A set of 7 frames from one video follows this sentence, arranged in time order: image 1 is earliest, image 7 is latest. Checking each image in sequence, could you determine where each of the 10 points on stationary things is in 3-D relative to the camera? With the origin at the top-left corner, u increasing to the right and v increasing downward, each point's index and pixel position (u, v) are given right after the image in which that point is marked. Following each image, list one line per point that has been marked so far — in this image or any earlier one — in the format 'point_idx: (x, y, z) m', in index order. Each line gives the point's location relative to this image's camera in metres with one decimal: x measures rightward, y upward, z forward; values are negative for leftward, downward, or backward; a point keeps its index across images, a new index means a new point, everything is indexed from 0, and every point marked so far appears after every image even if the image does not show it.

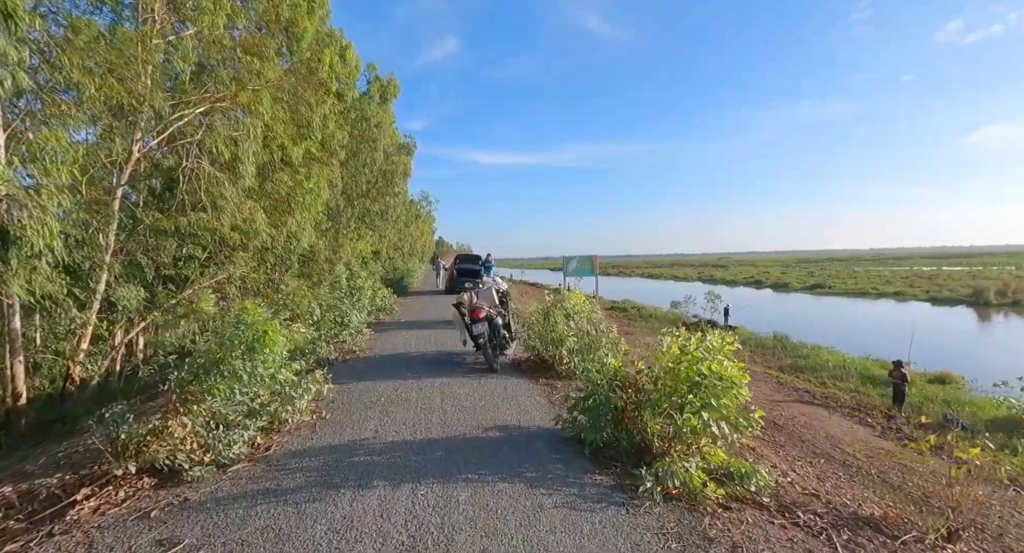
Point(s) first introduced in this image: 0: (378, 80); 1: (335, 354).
0: (-5.1, +7.6, +17.7) m
1: (-1.9, -0.9, +4.9) m
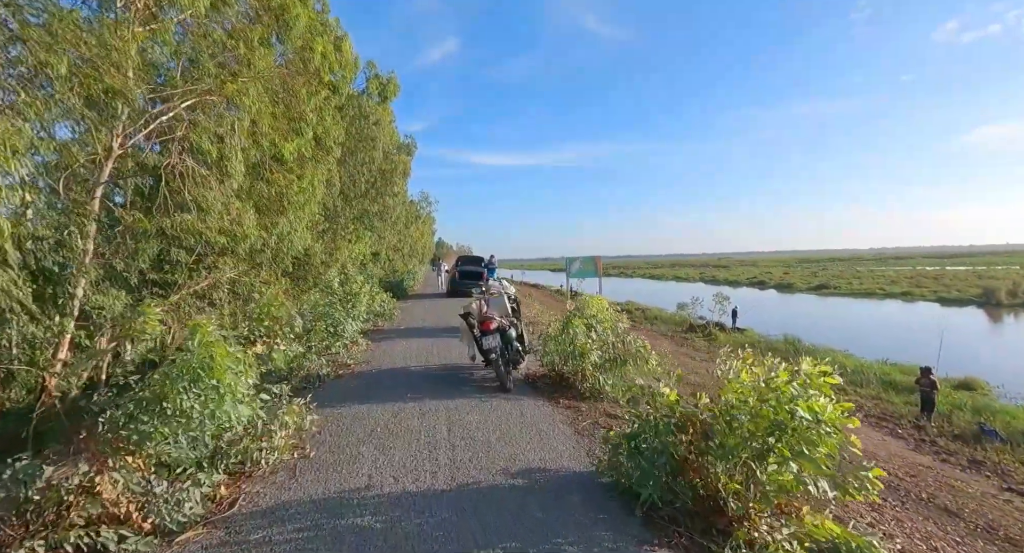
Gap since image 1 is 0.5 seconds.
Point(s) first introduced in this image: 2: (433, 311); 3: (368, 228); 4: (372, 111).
0: (-5.1, +7.5, +17.3) m
1: (-1.8, -0.9, +4.4) m
2: (-1.6, -0.7, +9.5) m
3: (-5.2, +1.7, +16.4) m
4: (-4.8, +5.7, +15.7) m
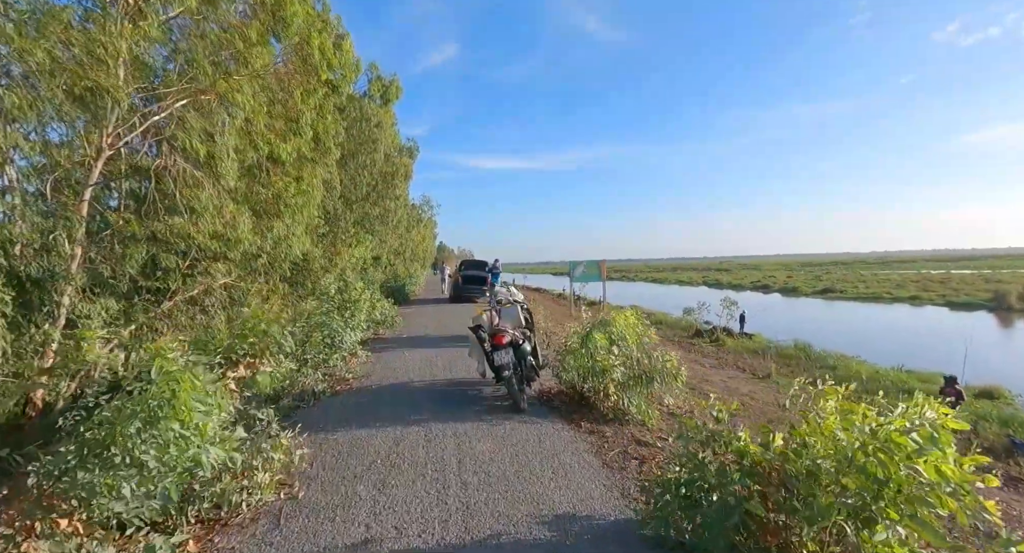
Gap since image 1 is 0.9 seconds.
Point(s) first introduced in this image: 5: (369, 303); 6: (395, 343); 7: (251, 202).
0: (-4.9, +7.4, +17.0) m
1: (-1.7, -1.0, +4.1) m
2: (-1.5, -0.8, +9.2) m
3: (-5.1, +1.6, +16.1) m
4: (-4.7, +5.6, +15.5) m
5: (-2.1, -0.4, +6.8) m
6: (-1.6, -0.9, +6.2) m
7: (-4.3, +1.2, +7.5) m
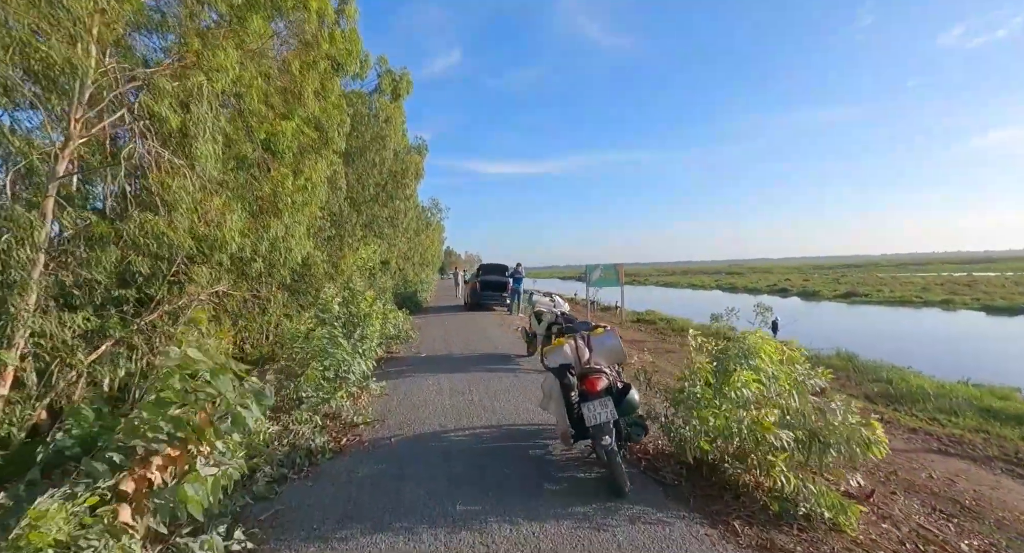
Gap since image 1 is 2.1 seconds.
0: (-4.4, +7.2, +16.1) m
1: (-1.3, -1.0, +3.0) m
2: (-1.0, -1.0, +8.1) m
3: (-4.5, +1.4, +15.1) m
4: (-4.1, +5.4, +14.5) m
5: (-1.7, -0.5, +5.7) m
6: (-1.1, -1.0, +5.2) m
7: (-3.8, +1.1, +6.5) m
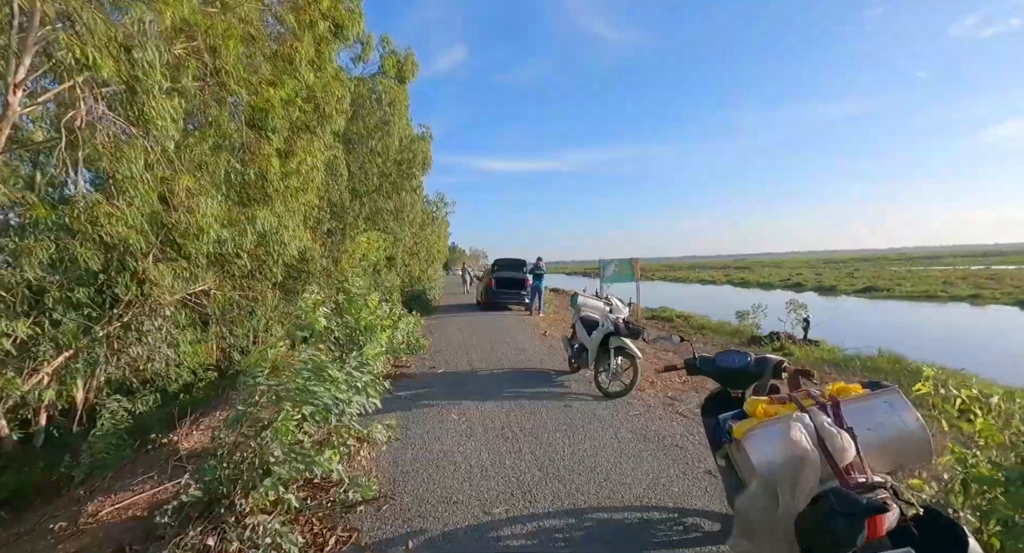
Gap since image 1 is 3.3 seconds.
0: (-3.9, +7.3, +15.0) m
1: (-0.9, -1.0, +2.0) m
2: (-0.6, -0.9, +7.1) m
3: (-4.0, +1.5, +14.0) m
4: (-3.7, +5.5, +13.4) m
5: (-1.3, -0.5, +4.7) m
6: (-0.7, -1.0, +4.1) m
7: (-3.4, +1.1, +5.4) m
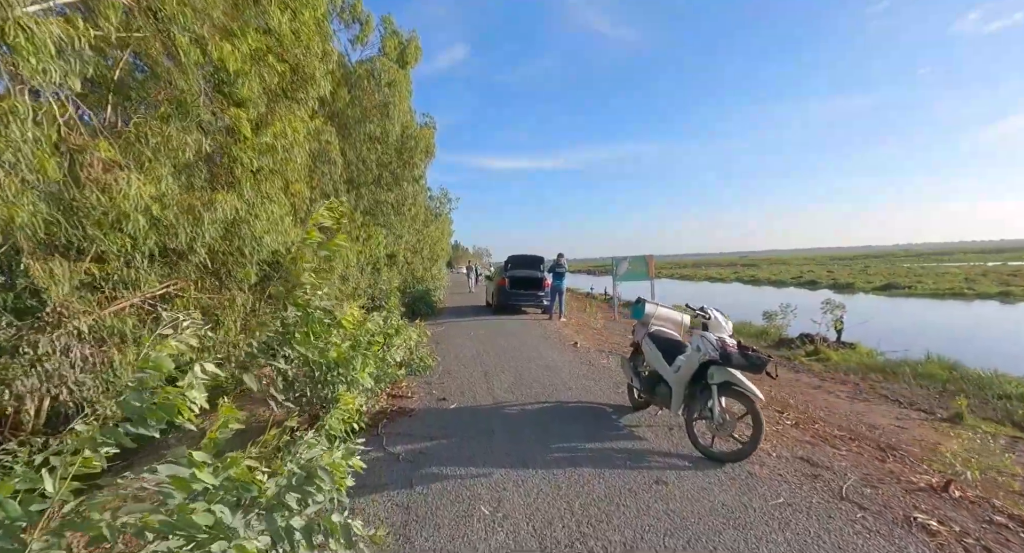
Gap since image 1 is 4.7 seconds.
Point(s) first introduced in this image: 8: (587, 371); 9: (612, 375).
0: (-3.6, +7.3, +13.8) m
1: (-0.6, -1.0, +0.8) m
2: (-0.3, -0.9, +5.9) m
3: (-3.7, +1.5, +12.8) m
4: (-3.4, +5.5, +12.2) m
5: (-1.0, -0.5, +3.5) m
6: (-0.5, -1.0, +2.9) m
7: (-3.2, +1.1, +4.2) m
8: (+0.7, -0.9, +4.4) m
9: (+0.9, -0.9, +4.3) m
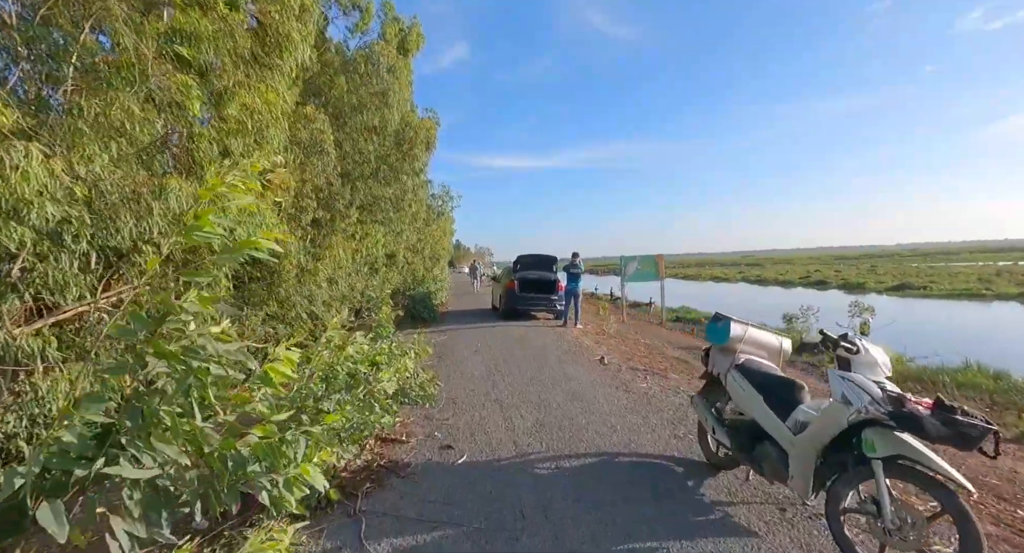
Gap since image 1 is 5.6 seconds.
0: (-3.4, +7.3, +12.9) m
1: (-0.5, -1.1, -0.1) m
2: (-0.1, -0.9, +5.0) m
3: (-3.5, +1.5, +12.0) m
4: (-3.2, +5.5, +11.3) m
5: (-0.8, -0.5, +2.6) m
6: (-0.3, -1.0, +2.1) m
7: (-3.0, +1.1, +3.4) m
8: (+0.9, -0.9, +3.5) m
9: (+1.1, -1.0, +3.4) m
